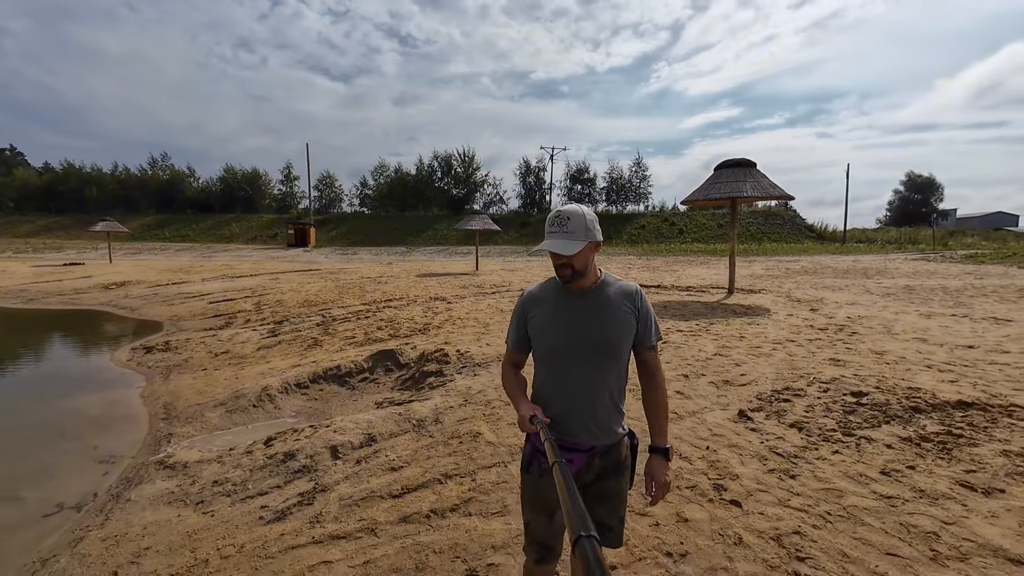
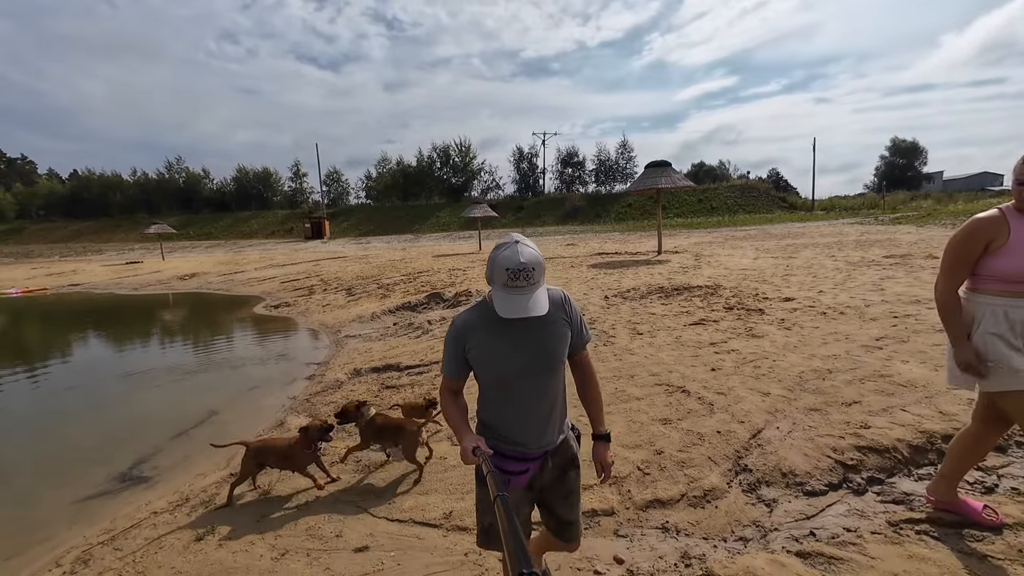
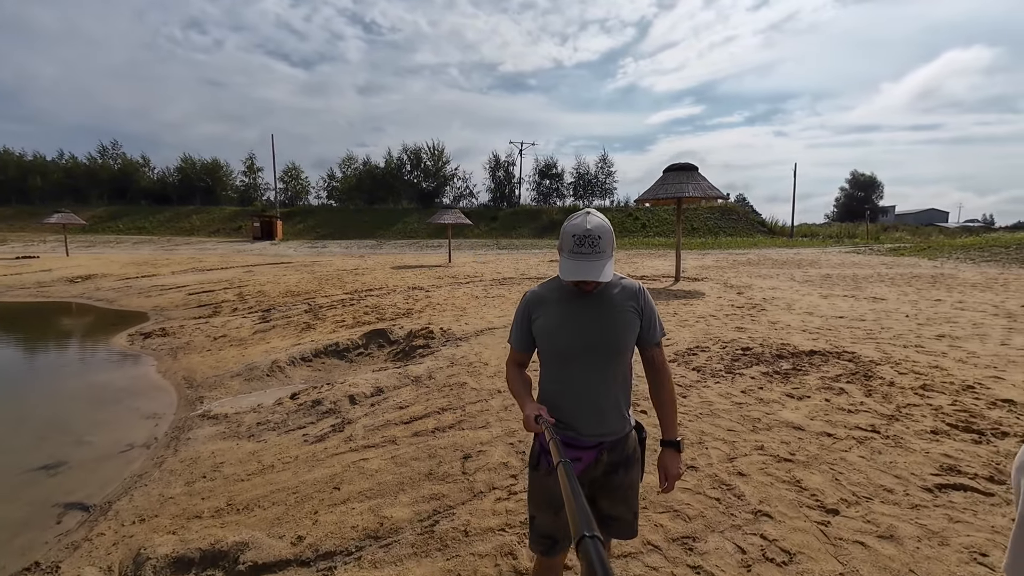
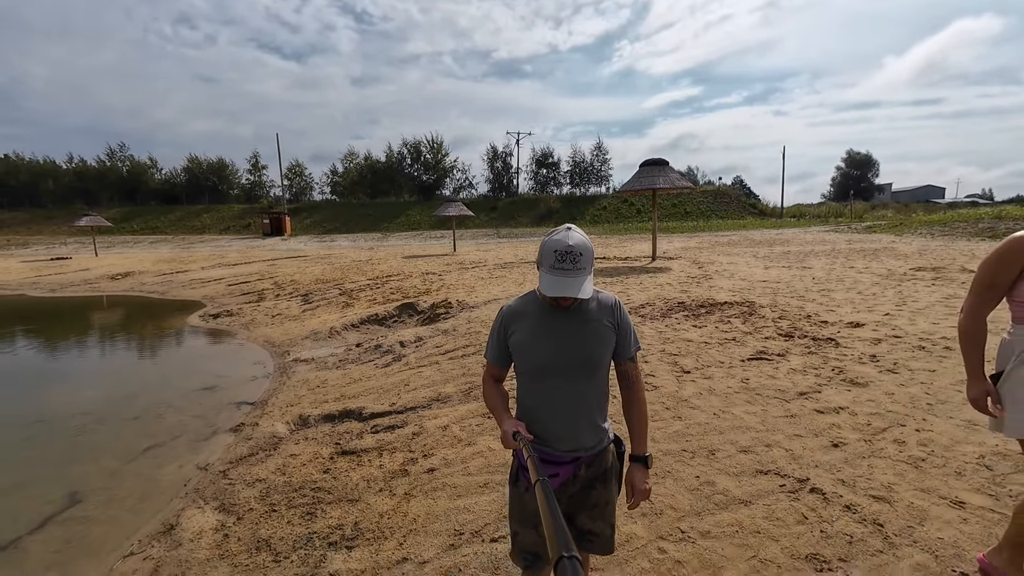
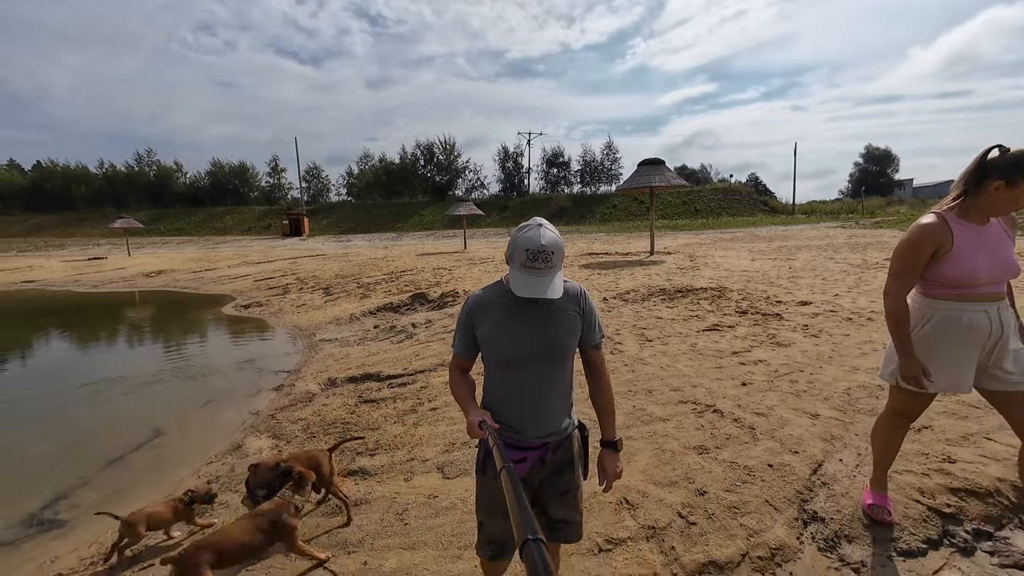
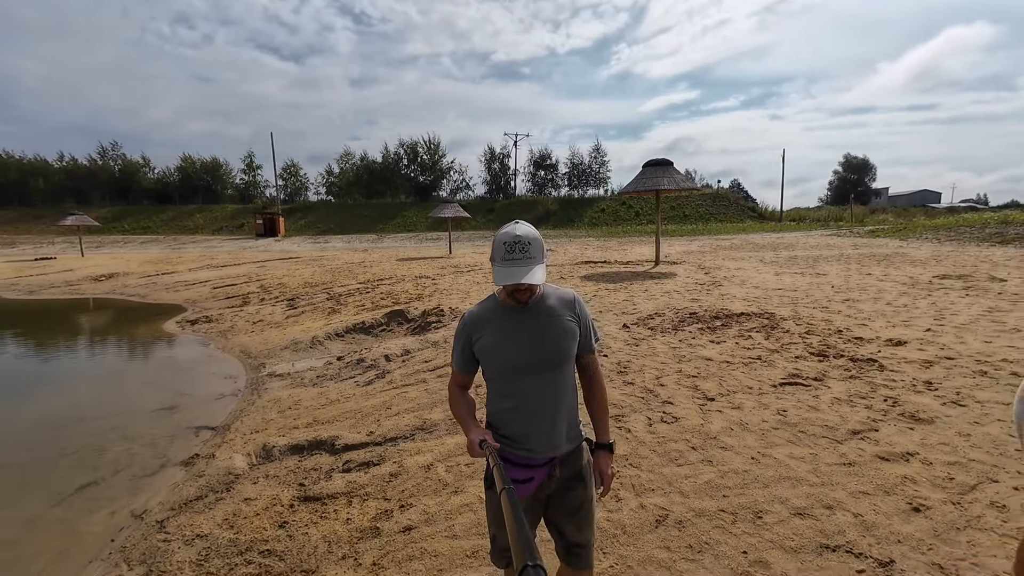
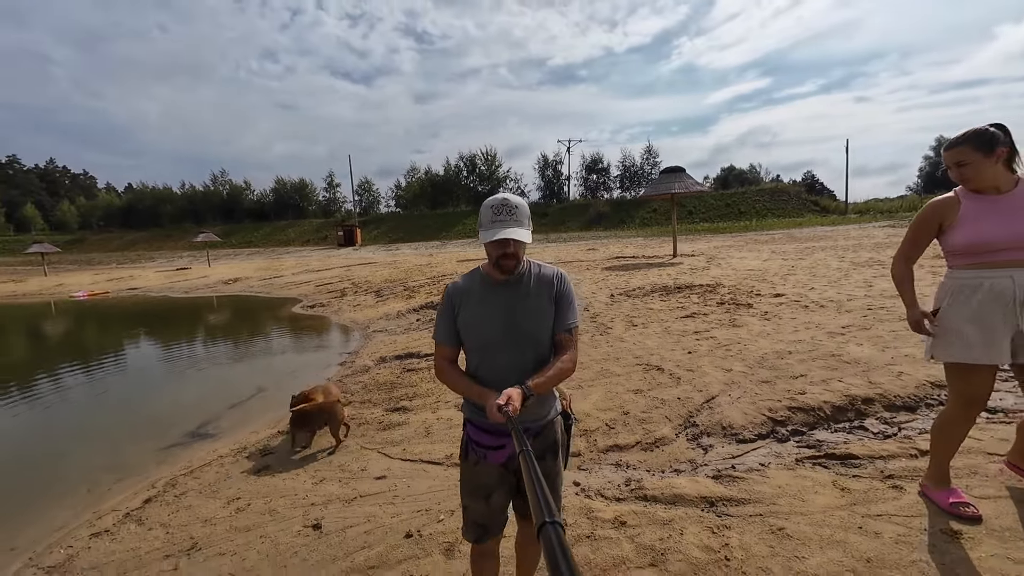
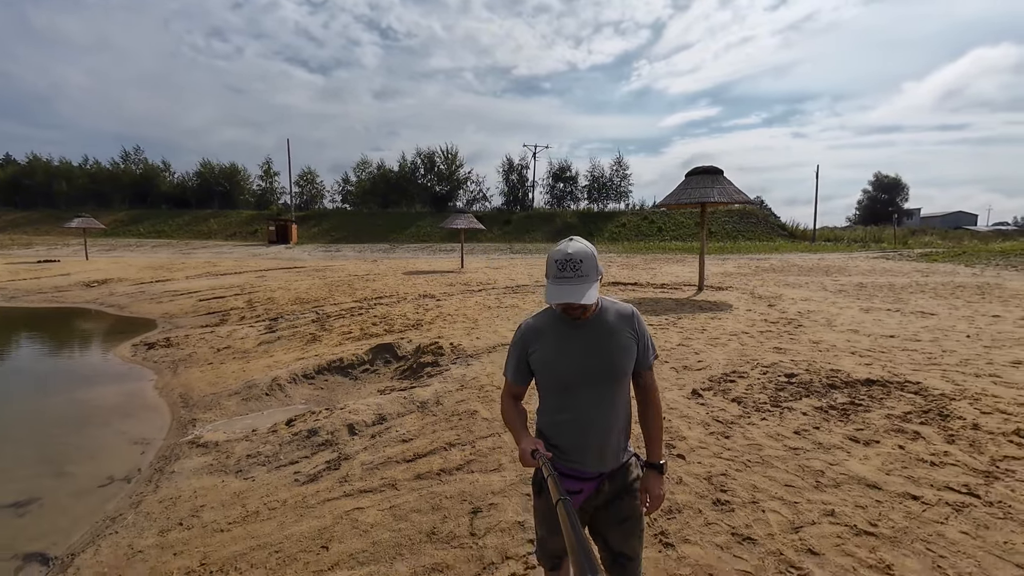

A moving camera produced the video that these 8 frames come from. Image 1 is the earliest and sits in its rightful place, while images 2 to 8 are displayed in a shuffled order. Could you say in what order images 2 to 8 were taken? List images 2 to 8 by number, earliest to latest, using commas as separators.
8, 3, 6, 4, 5, 2, 7
